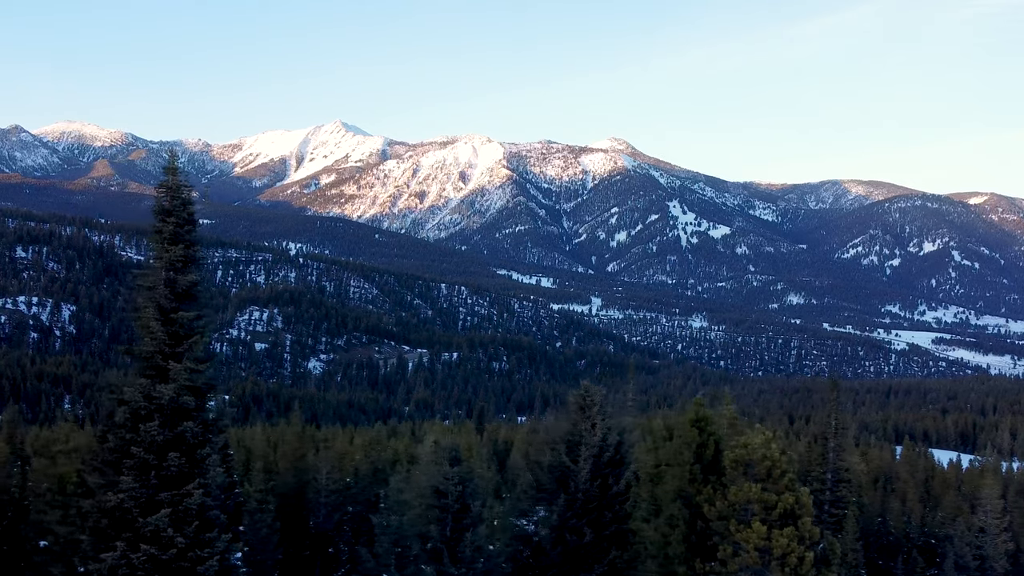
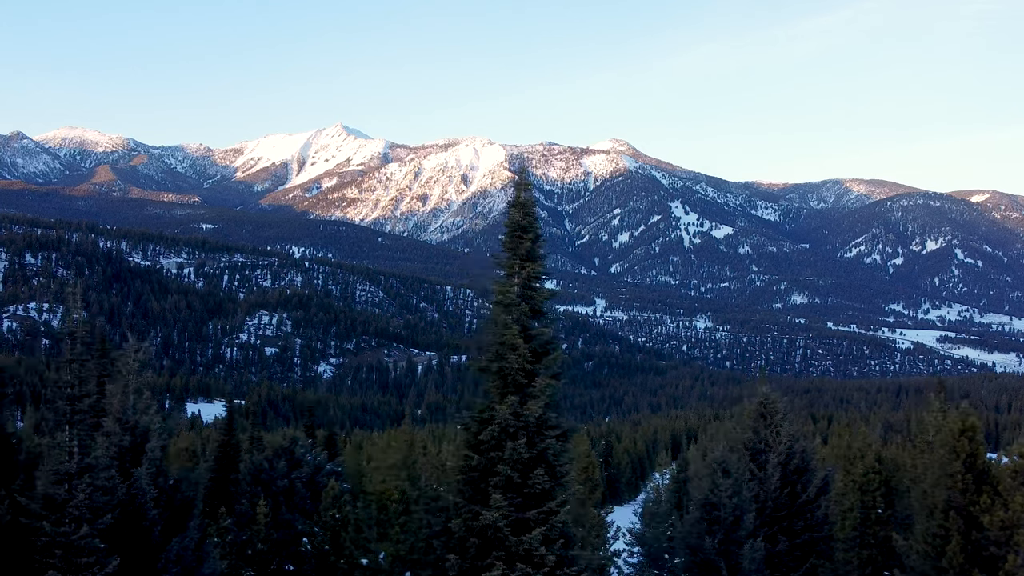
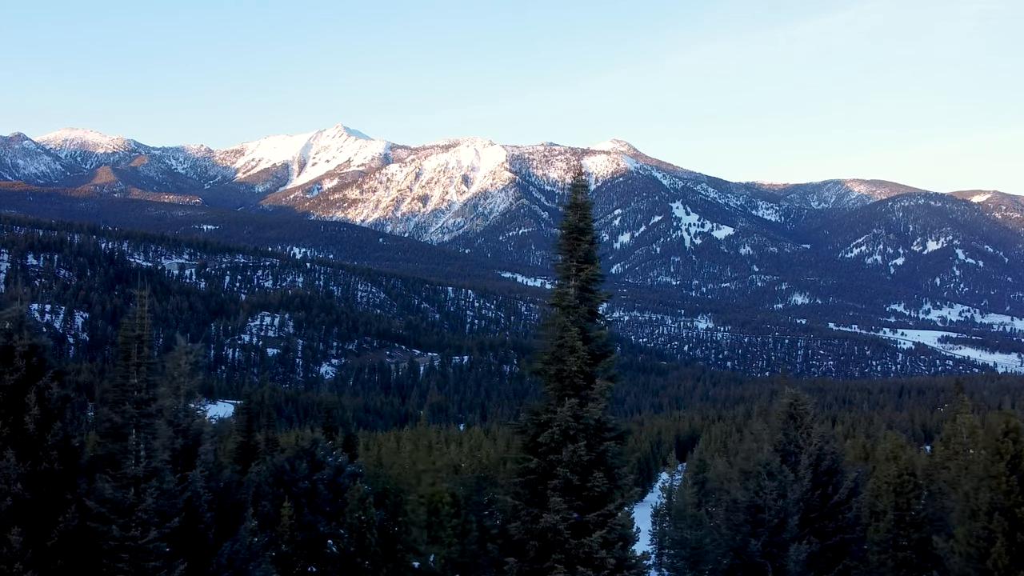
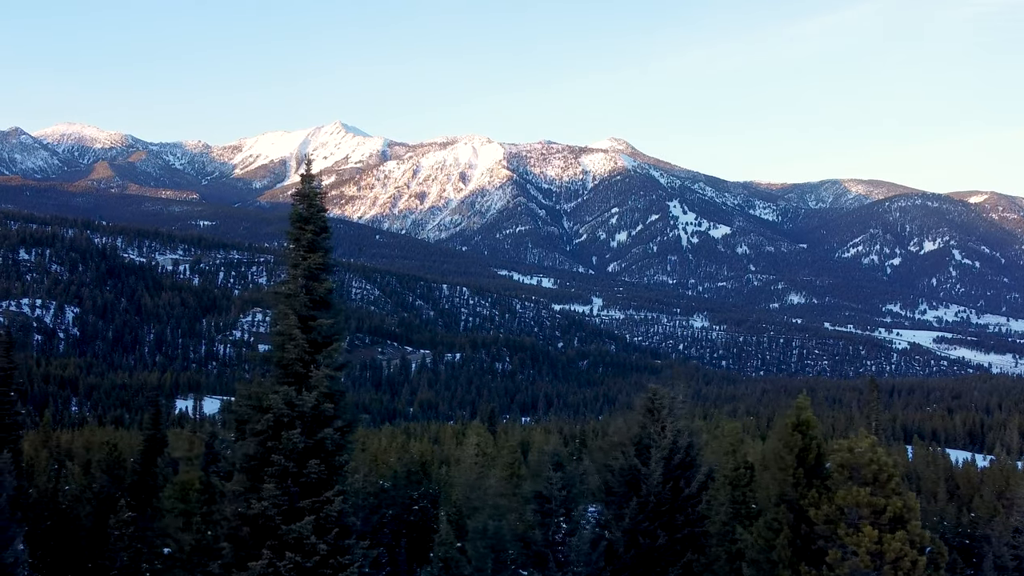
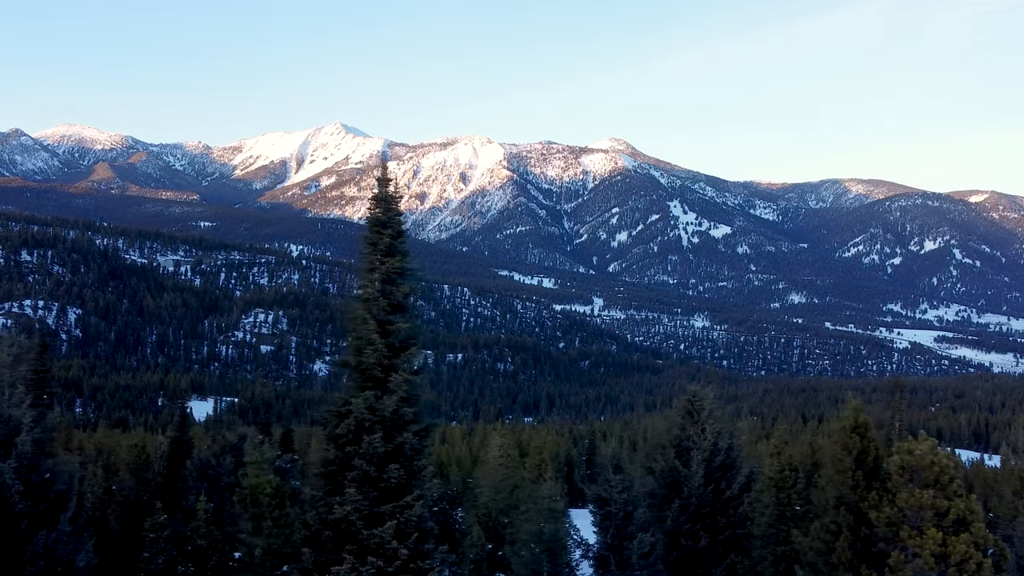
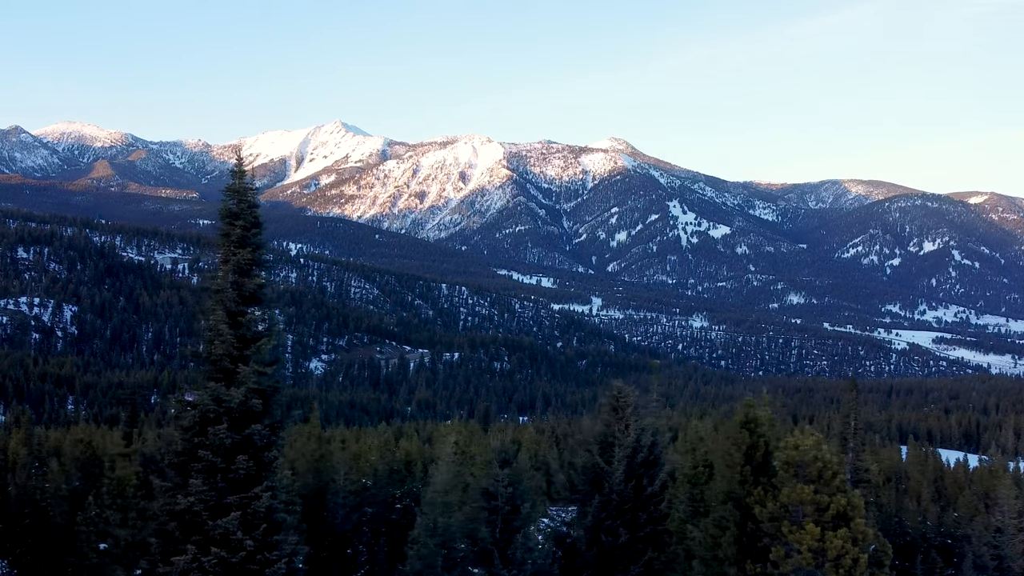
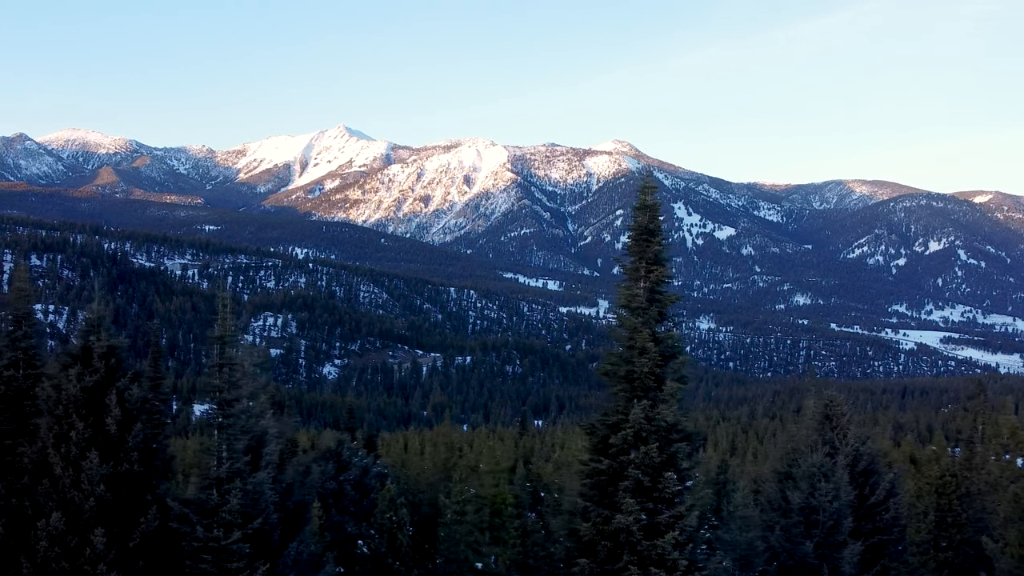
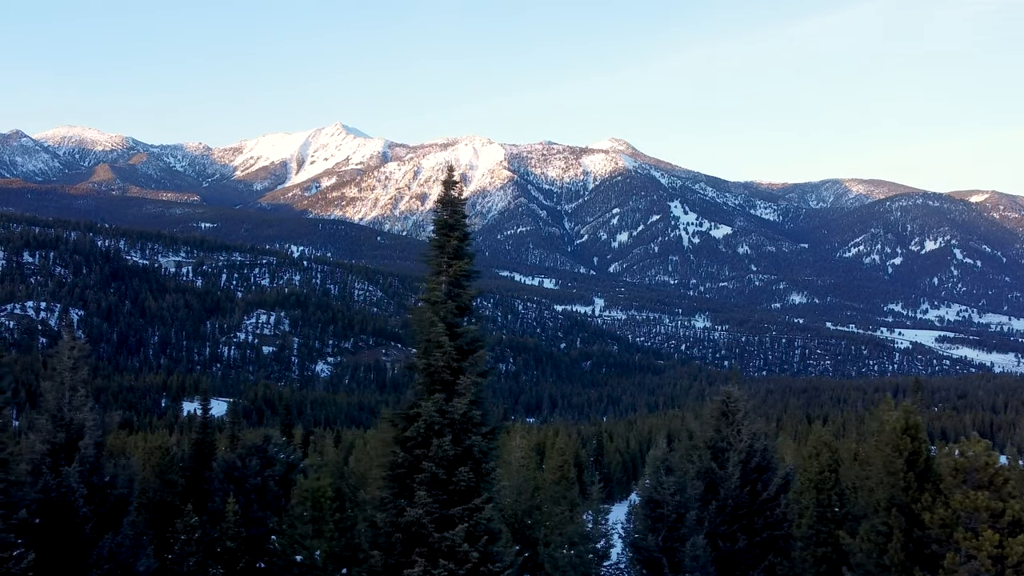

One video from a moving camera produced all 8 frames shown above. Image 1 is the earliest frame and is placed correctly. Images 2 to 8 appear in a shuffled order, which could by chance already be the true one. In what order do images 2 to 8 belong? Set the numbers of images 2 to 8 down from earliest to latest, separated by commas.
6, 4, 5, 8, 2, 3, 7
